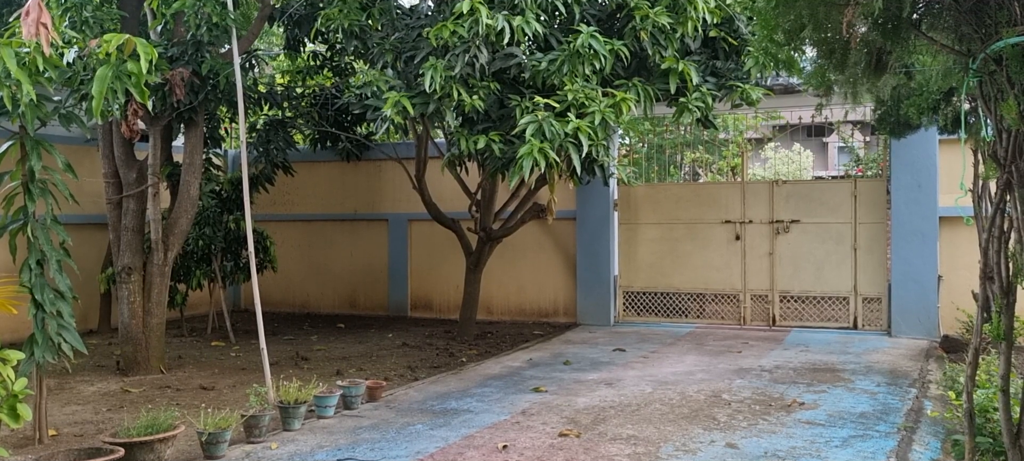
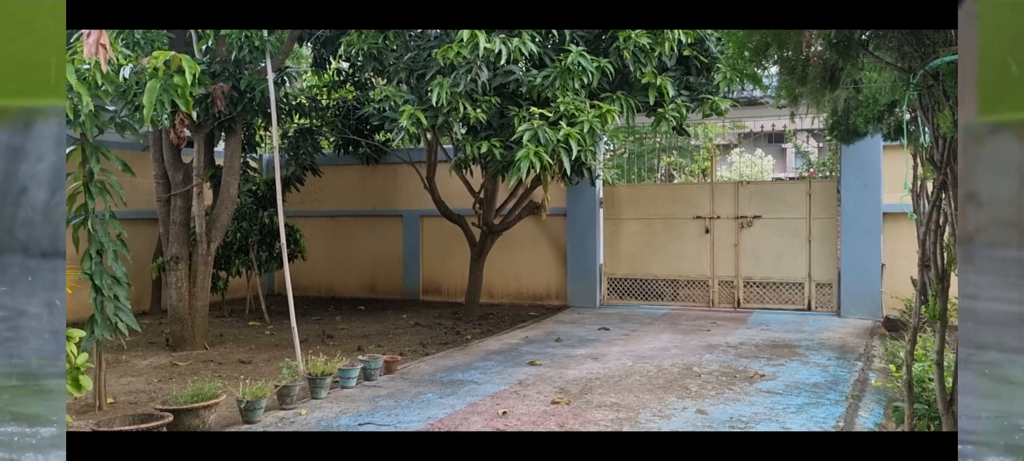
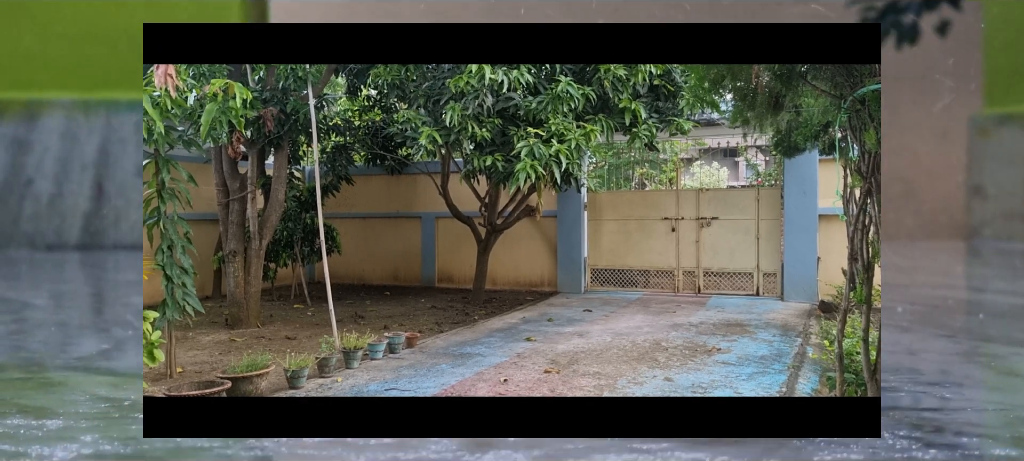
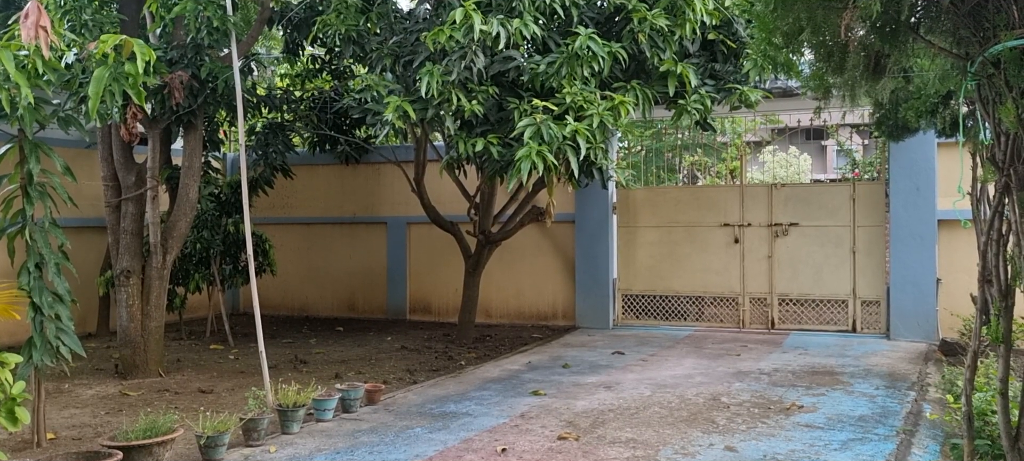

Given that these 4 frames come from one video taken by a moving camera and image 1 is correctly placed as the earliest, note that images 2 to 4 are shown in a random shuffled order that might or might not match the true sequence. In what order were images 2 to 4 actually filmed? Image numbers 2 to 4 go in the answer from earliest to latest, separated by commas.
4, 2, 3
